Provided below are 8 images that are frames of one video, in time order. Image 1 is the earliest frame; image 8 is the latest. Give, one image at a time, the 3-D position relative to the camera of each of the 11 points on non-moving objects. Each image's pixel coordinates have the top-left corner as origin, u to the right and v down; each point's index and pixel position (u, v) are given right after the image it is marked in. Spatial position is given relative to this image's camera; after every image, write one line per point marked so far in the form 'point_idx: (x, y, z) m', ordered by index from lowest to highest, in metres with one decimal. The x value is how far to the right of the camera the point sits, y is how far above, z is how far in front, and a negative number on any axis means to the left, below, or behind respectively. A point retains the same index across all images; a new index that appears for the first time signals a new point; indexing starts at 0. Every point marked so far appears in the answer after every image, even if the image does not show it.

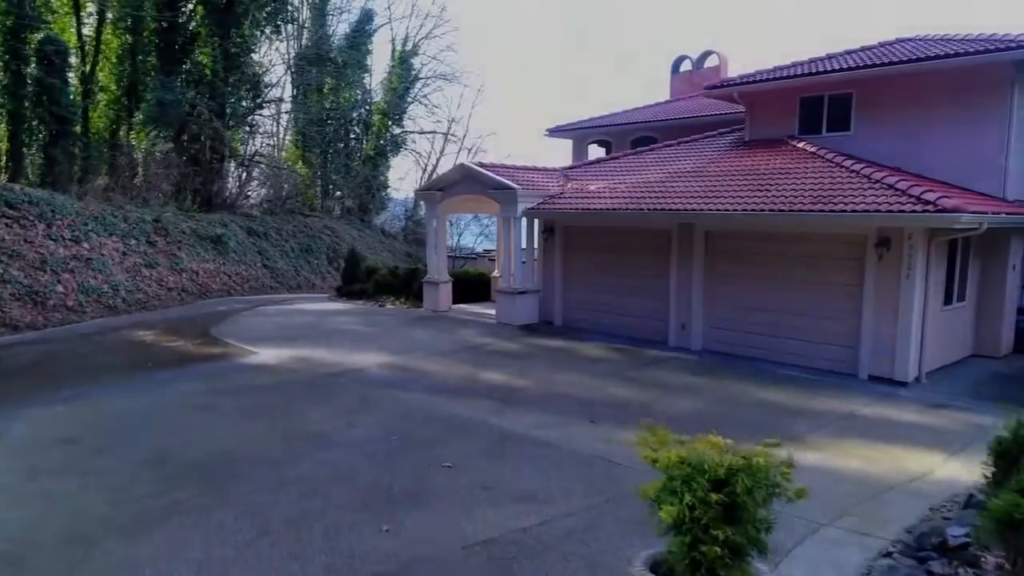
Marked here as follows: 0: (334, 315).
0: (-4.6, -0.7, +18.4) m
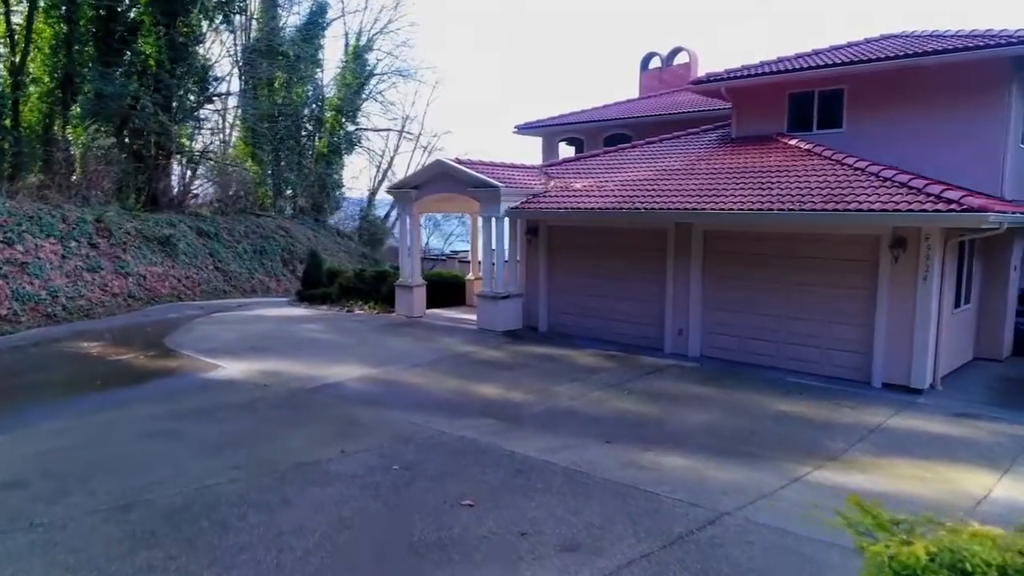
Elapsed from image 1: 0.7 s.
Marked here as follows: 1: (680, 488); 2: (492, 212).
0: (-5.1, -0.8, +17.1) m
1: (+1.6, -1.9, +6.8) m
2: (-0.4, +1.6, +14.8) m
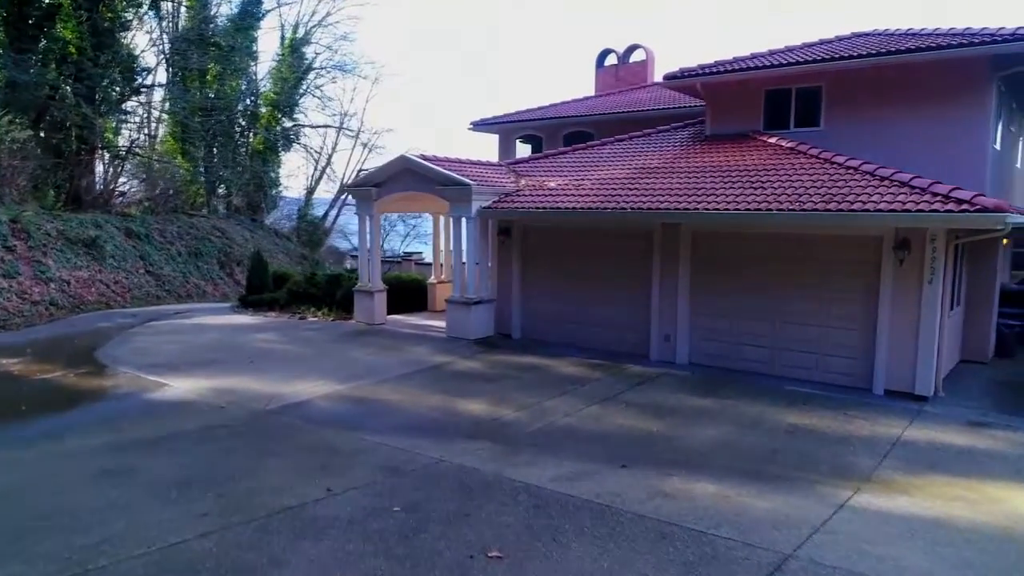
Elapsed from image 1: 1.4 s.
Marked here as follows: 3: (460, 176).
0: (-5.9, -1.0, +15.8) m
1: (+1.8, -2.0, +6.0) m
2: (-1.0, +1.5, +13.9) m
3: (-1.0, +2.2, +13.9) m
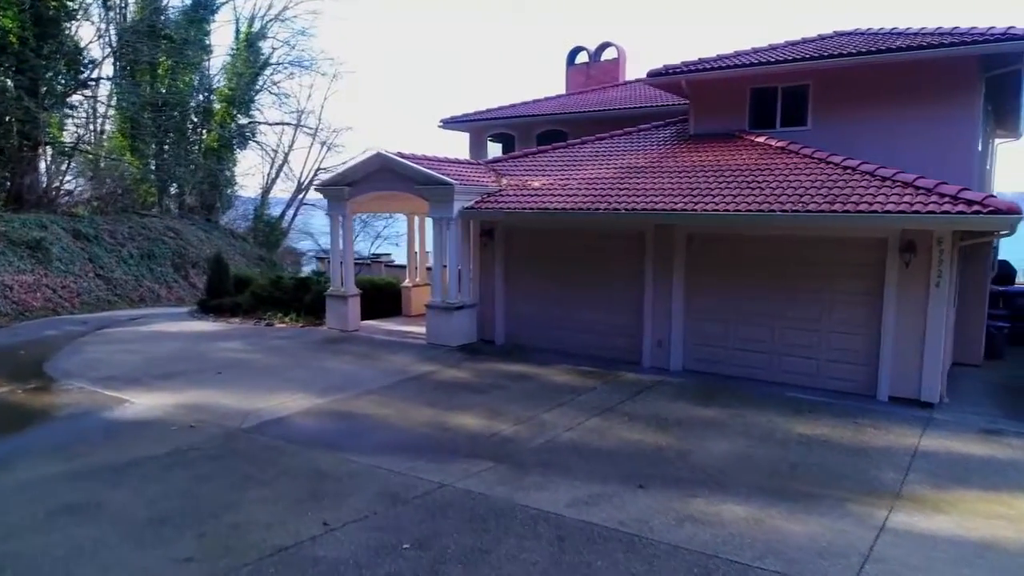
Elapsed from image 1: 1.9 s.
0: (-6.2, -1.1, +14.8) m
1: (+2.0, -2.0, +5.5) m
2: (-1.3, +1.4, +13.2) m
3: (-1.3, +2.1, +13.2) m
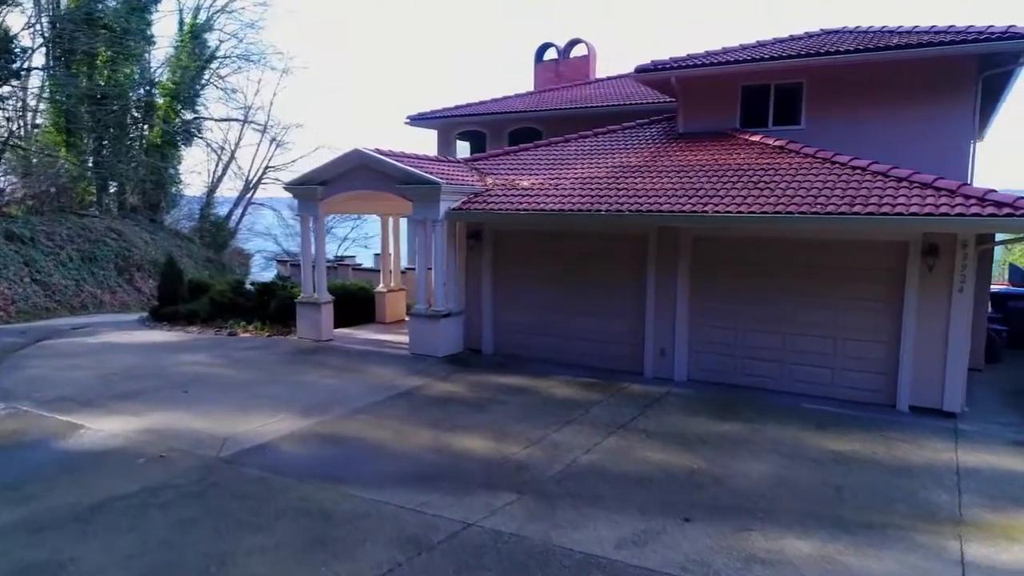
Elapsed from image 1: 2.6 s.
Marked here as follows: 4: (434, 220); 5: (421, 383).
0: (-6.5, -1.2, +13.6) m
1: (+2.3, -2.1, +4.9) m
2: (-1.4, +1.3, +12.3) m
3: (-1.5, +2.0, +12.3) m
4: (-1.3, +1.2, +12.3) m
5: (-1.4, -1.5, +11.1) m
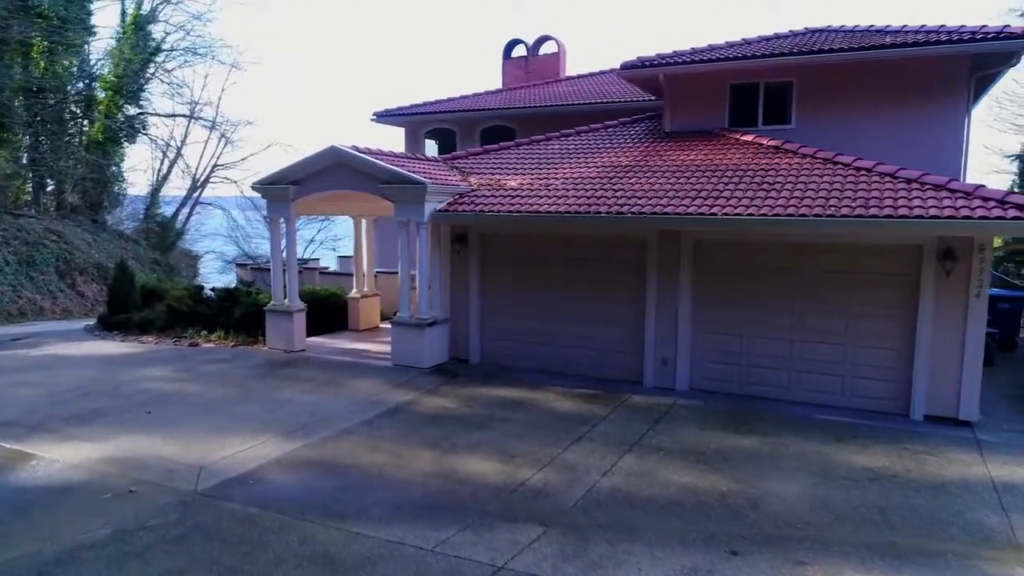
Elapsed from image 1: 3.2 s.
0: (-6.7, -1.3, +12.5) m
1: (+2.7, -2.2, +4.4) m
2: (-1.6, +1.1, +11.6) m
3: (-1.7, +1.9, +11.5) m
4: (-1.5, +1.1, +11.6) m
5: (-1.5, -1.6, +10.3) m
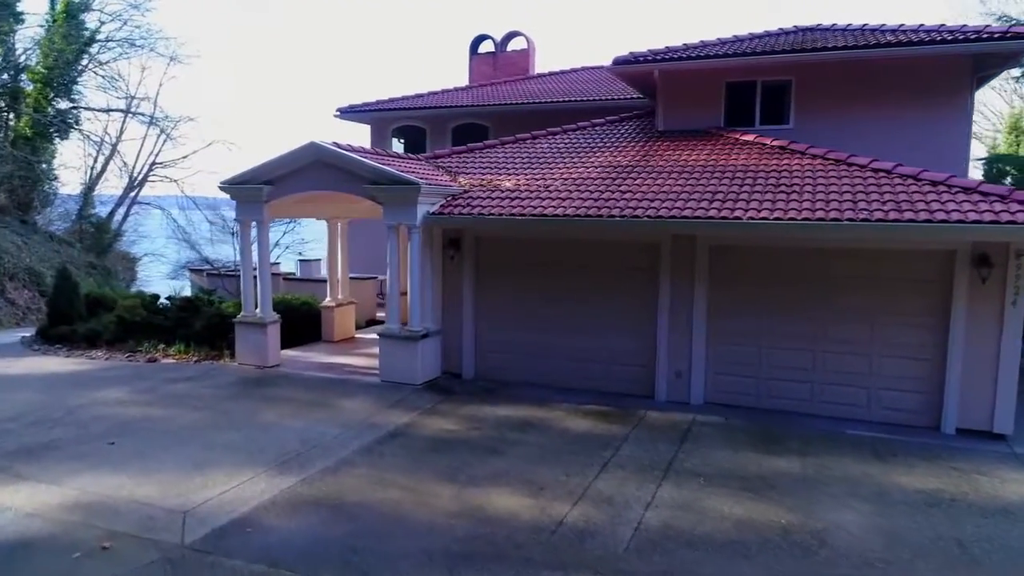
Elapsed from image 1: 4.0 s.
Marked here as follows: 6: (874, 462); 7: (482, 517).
0: (-6.8, -1.5, +11.1) m
1: (+3.2, -2.3, +3.8) m
2: (-1.6, +1.0, +10.6) m
3: (-1.7, +1.7, +10.6) m
4: (-1.5, +0.9, +10.6) m
5: (-1.4, -1.7, +9.4) m
6: (+4.0, -1.9, +7.9) m
7: (-0.3, -2.1, +6.6) m
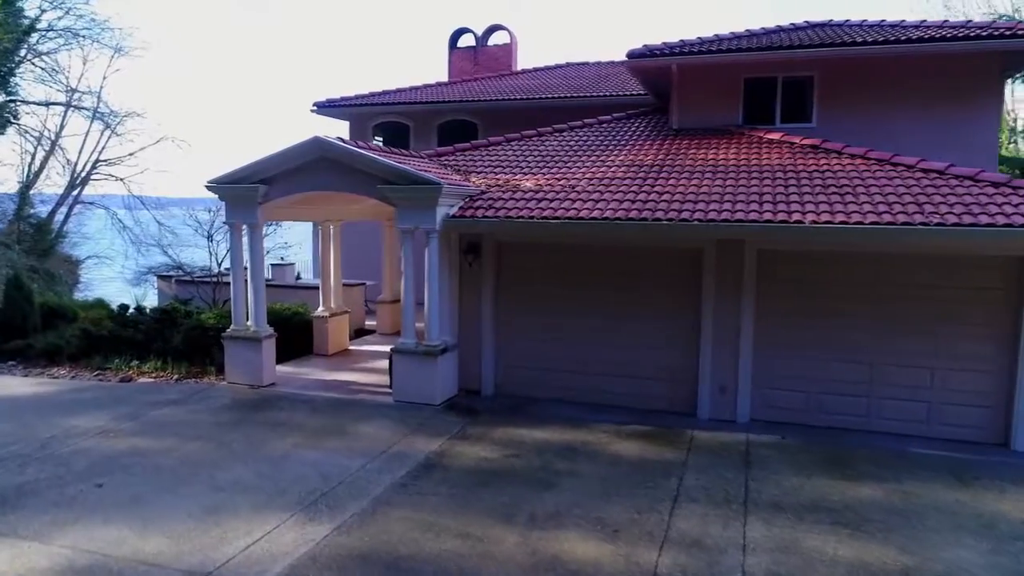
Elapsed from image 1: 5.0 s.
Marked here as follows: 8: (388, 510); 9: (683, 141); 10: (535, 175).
0: (-6.4, -1.7, +9.8) m
1: (+4.1, -2.4, +3.2) m
2: (-1.2, +0.9, +9.6) m
3: (-1.3, +1.6, +9.6) m
4: (-1.1, +0.8, +9.6) m
5: (-0.9, -1.9, +8.4) m
6: (+4.6, -2.0, +7.3) m
7: (+0.4, -2.2, +5.7) m
8: (-1.2, -2.1, +6.8) m
9: (+2.9, +2.6, +12.4) m
10: (+0.4, +1.8, +11.2) m
